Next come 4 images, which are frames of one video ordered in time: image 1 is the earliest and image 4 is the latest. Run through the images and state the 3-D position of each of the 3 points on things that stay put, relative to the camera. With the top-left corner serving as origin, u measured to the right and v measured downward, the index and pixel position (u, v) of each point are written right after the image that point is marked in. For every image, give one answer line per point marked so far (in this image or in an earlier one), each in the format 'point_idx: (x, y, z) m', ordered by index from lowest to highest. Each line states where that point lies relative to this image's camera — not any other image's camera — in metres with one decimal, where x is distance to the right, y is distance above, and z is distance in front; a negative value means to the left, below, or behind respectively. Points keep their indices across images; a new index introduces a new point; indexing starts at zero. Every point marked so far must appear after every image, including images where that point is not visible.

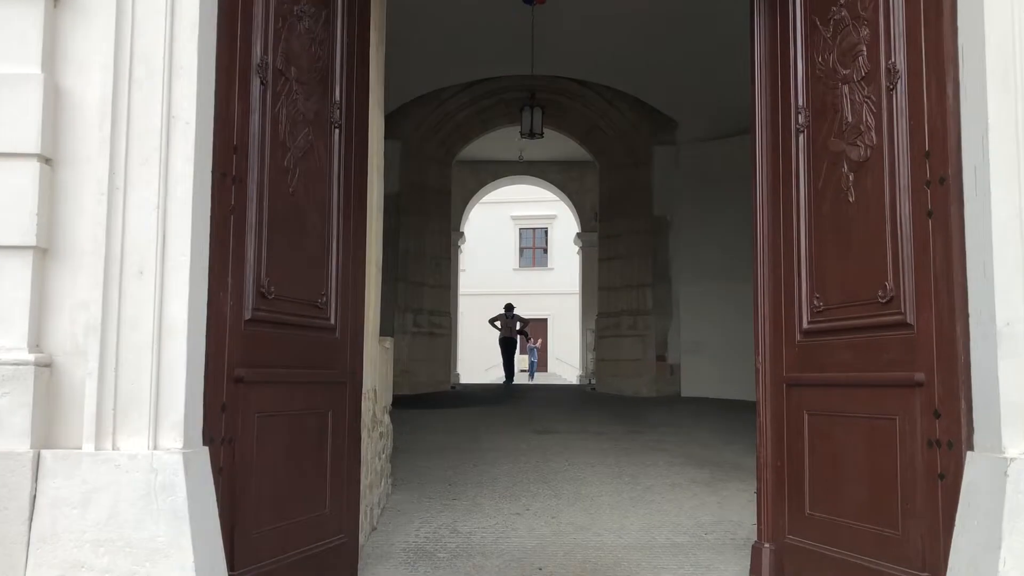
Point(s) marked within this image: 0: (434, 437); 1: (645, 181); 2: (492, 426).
0: (-0.5, -0.9, +5.8) m
1: (+1.2, +1.0, +8.7) m
2: (-0.1, -0.9, +6.2) m
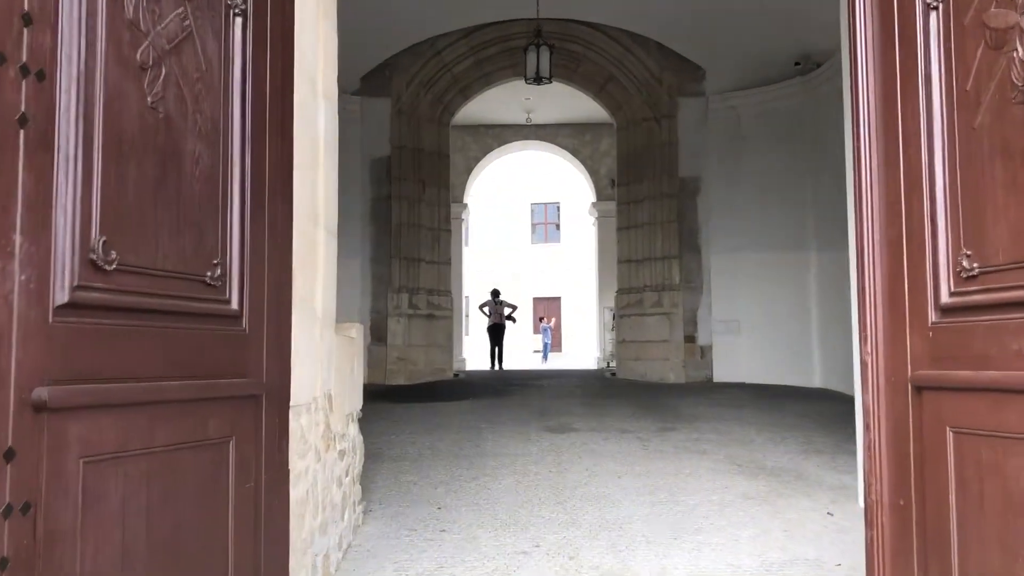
0: (-0.4, -0.8, +4.9) m
1: (+1.3, +1.2, +7.7) m
2: (-0.1, -0.8, +5.3) m
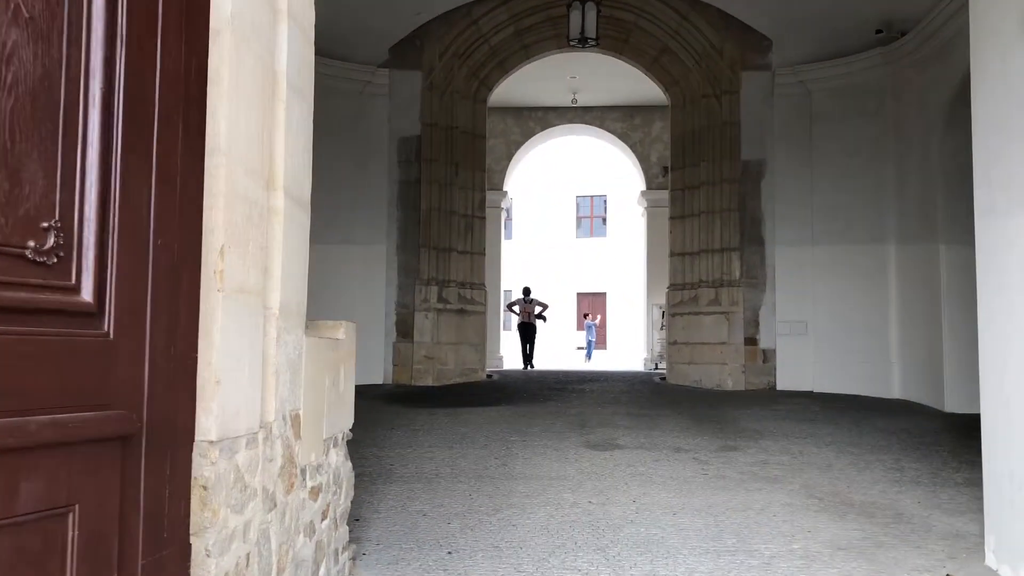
0: (-0.3, -0.8, +4.2) m
1: (+1.6, +1.3, +6.9) m
2: (+0.1, -0.7, +4.6) m
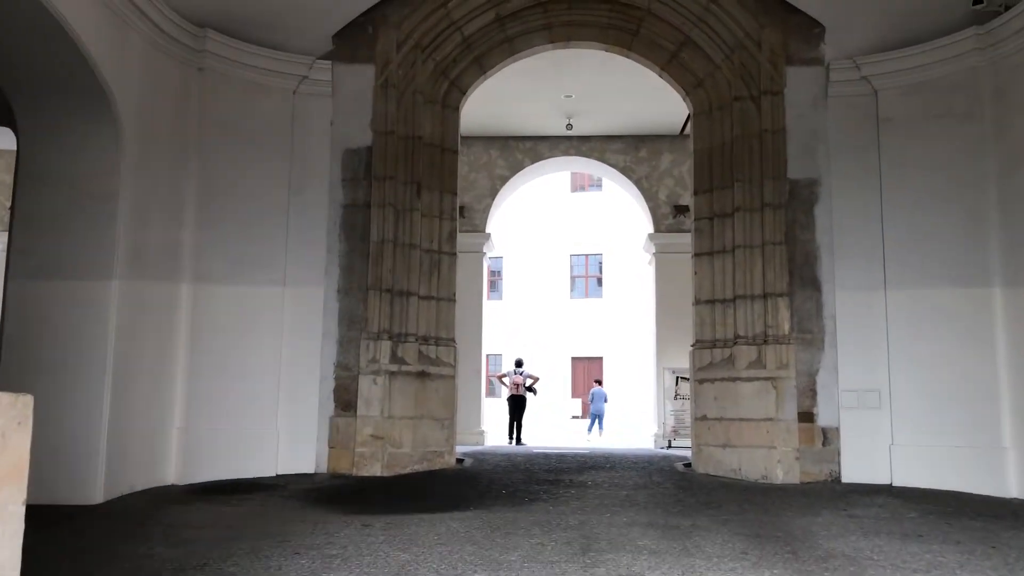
0: (-0.4, -0.9, +2.6) m
1: (+1.5, +0.9, +5.4) m
2: (0.0, -0.9, +2.9) m
